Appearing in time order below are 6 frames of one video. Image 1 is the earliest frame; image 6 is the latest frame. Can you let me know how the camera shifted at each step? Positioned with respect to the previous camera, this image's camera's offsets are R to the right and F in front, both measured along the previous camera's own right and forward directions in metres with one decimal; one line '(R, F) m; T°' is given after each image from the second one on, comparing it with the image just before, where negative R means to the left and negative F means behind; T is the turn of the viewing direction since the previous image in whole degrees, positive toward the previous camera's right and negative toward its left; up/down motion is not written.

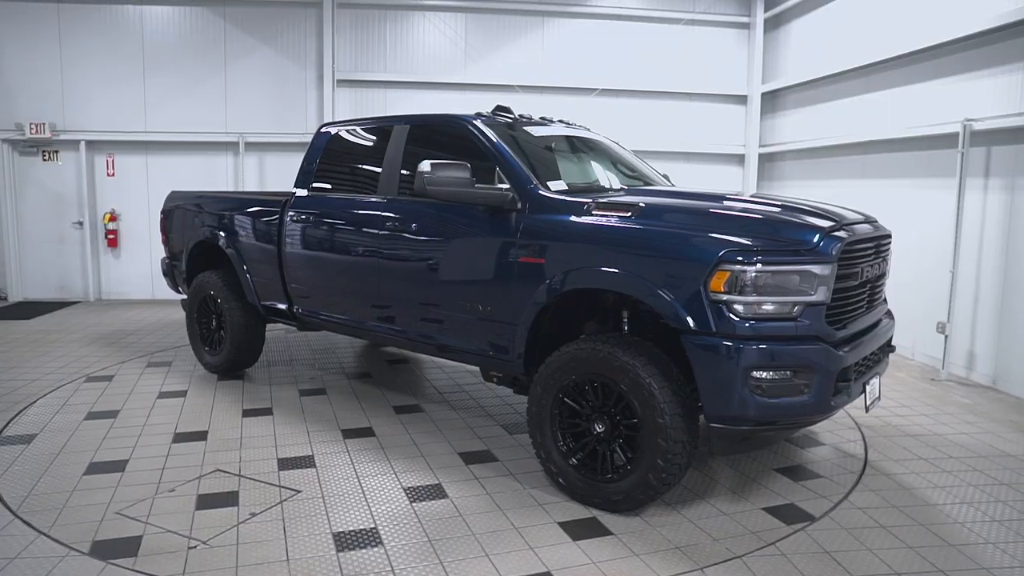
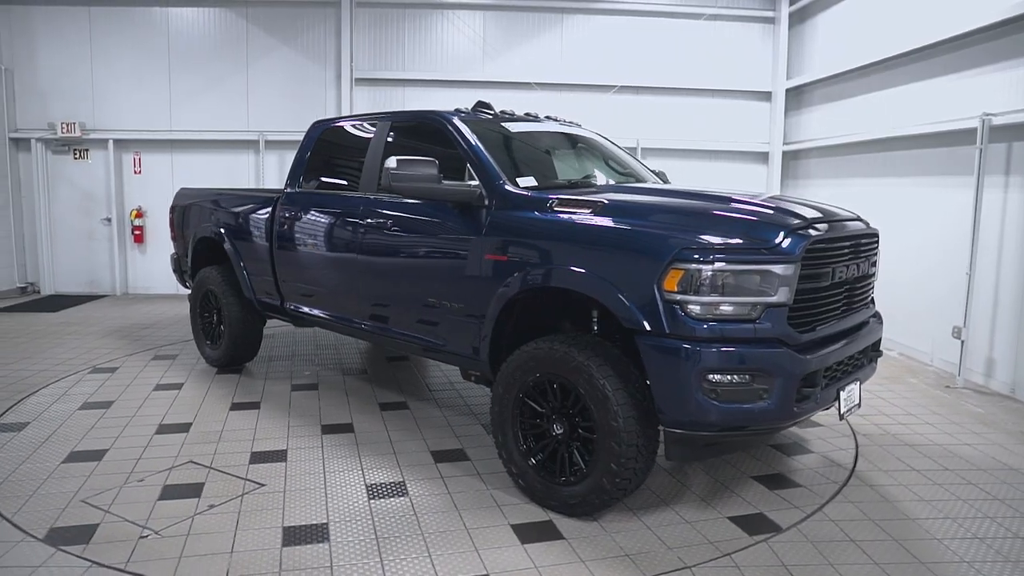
(+0.4, +0.1) m; -4°
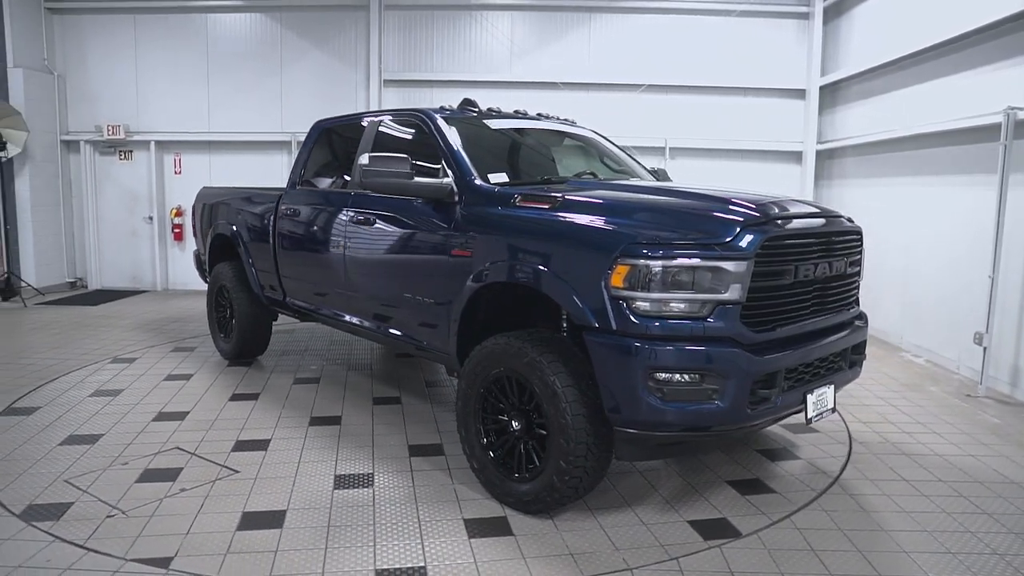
(+0.5, 0.0) m; -5°
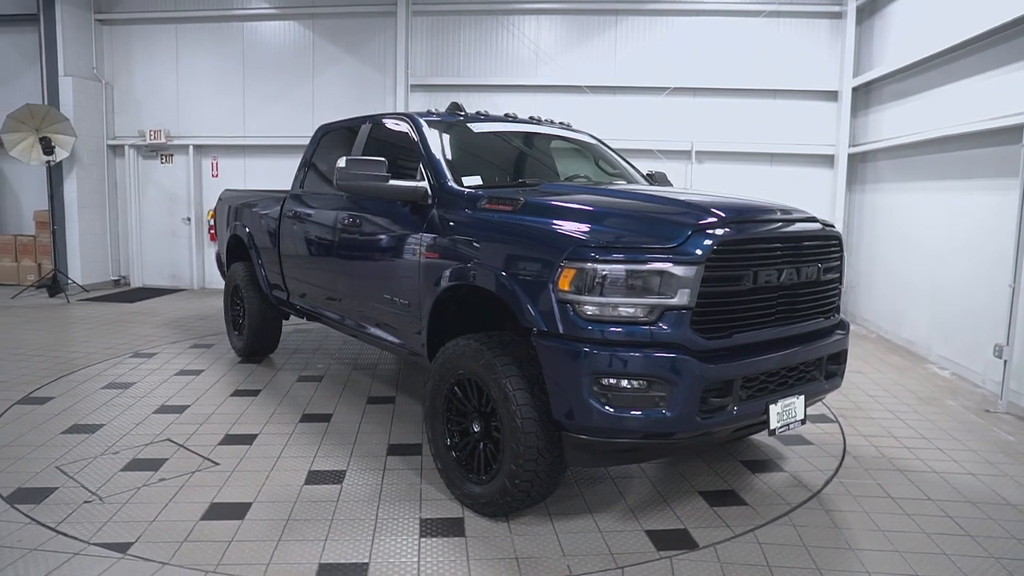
(+0.4, 0.0) m; -5°
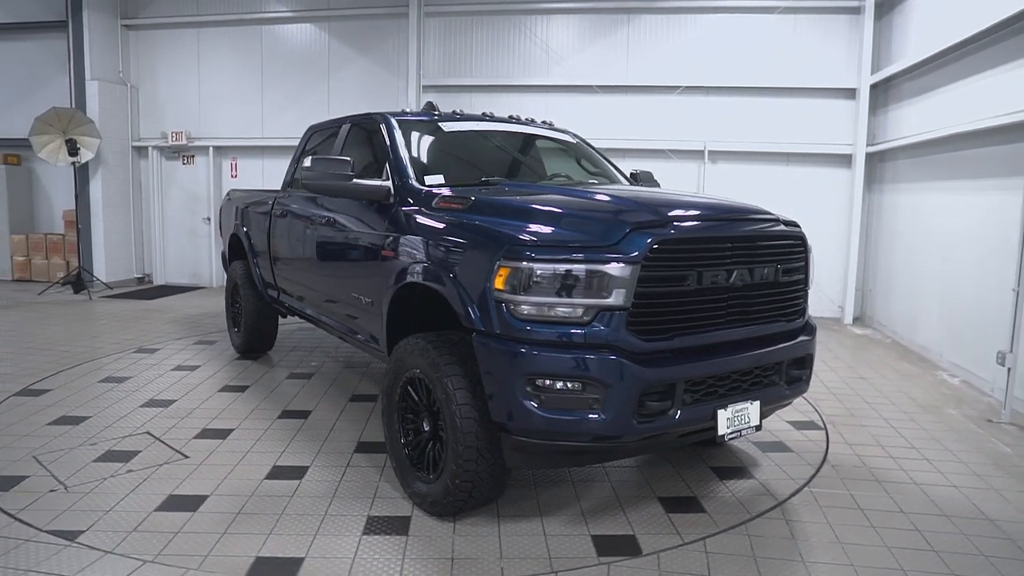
(+0.4, 0.0) m; -4°
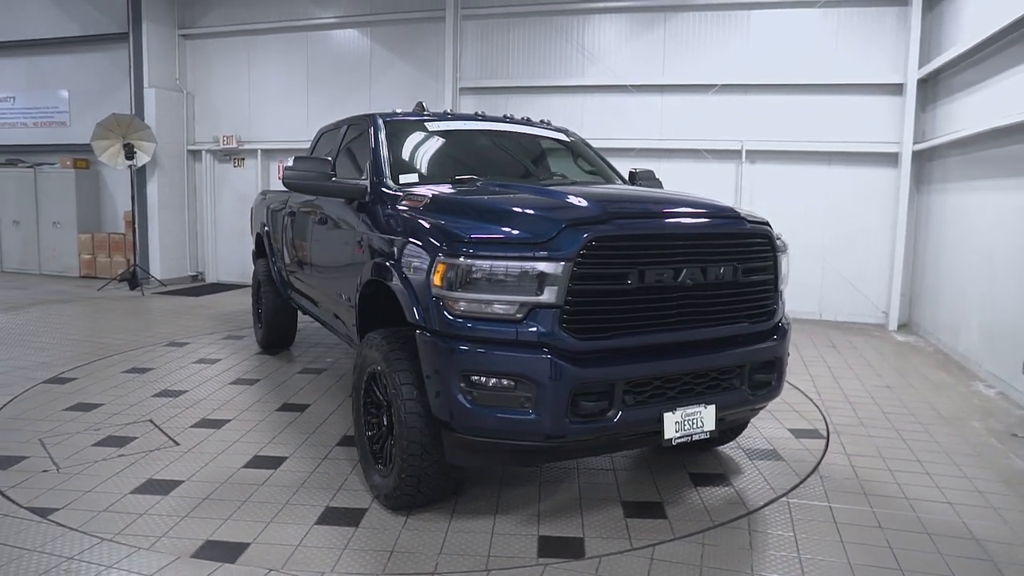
(+0.5, 0.0) m; -6°
